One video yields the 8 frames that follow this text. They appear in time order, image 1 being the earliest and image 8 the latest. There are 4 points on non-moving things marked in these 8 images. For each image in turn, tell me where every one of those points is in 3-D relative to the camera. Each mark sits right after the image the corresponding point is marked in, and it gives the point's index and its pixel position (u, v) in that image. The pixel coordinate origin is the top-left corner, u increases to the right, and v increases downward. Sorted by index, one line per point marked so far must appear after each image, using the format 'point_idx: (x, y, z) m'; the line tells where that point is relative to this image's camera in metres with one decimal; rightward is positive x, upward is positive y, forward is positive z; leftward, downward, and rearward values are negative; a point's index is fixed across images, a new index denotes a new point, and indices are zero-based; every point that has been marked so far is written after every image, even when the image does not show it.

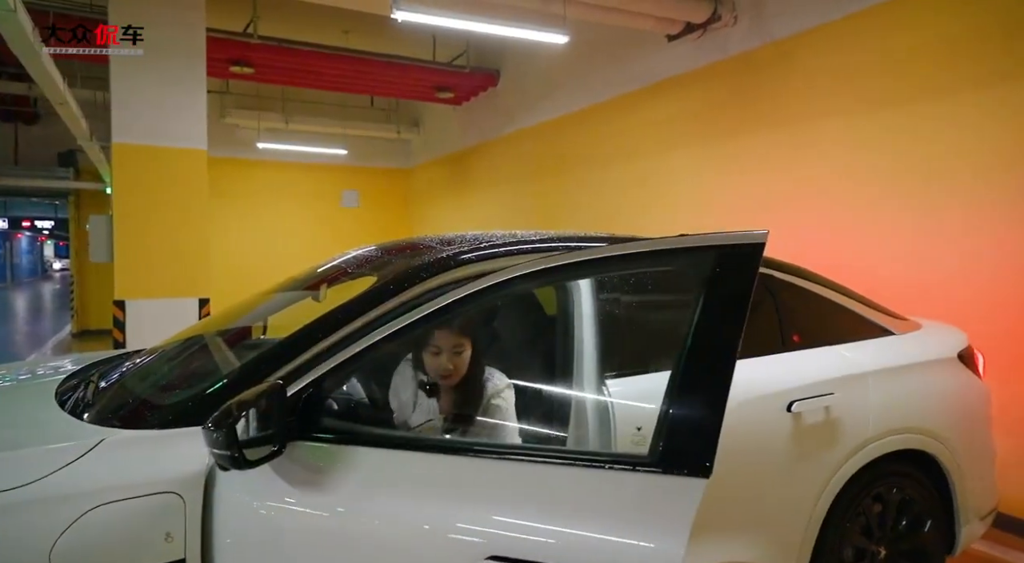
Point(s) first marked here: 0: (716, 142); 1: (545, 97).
0: (+1.5, +1.0, +5.0) m
1: (+0.3, +1.9, +7.2) m
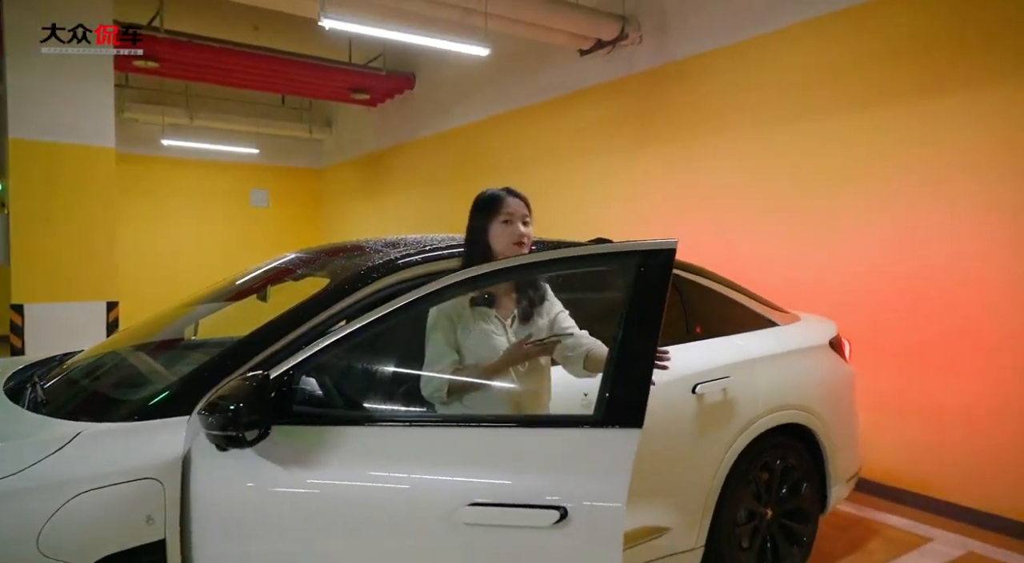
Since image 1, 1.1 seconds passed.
0: (+0.9, +1.0, +5.3) m
1: (-0.5, +1.9, +7.4) m
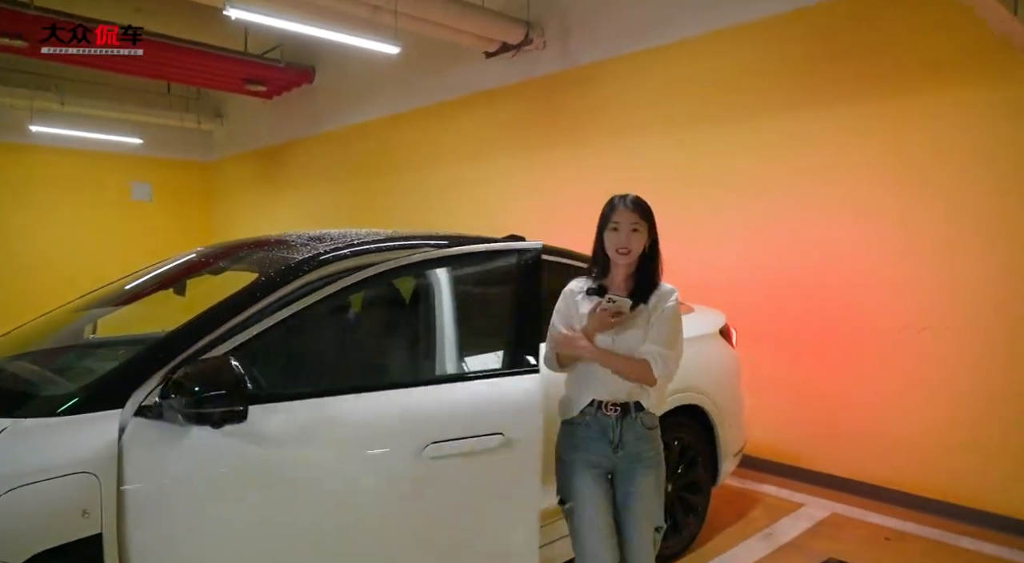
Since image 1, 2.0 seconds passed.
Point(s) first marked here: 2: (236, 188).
0: (+0.1, +1.0, +5.5) m
1: (-1.6, +1.9, +7.3) m
2: (-3.8, +1.3, +9.6) m
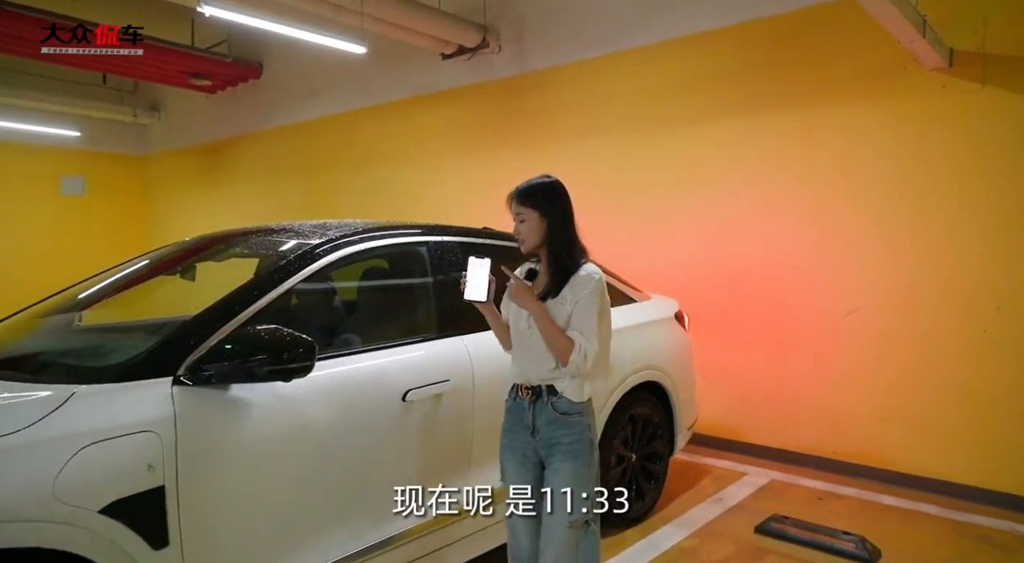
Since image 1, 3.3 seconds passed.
0: (-0.2, +1.1, +5.8) m
1: (-2.1, +2.0, +7.4) m
2: (-4.6, +1.3, +9.4) m
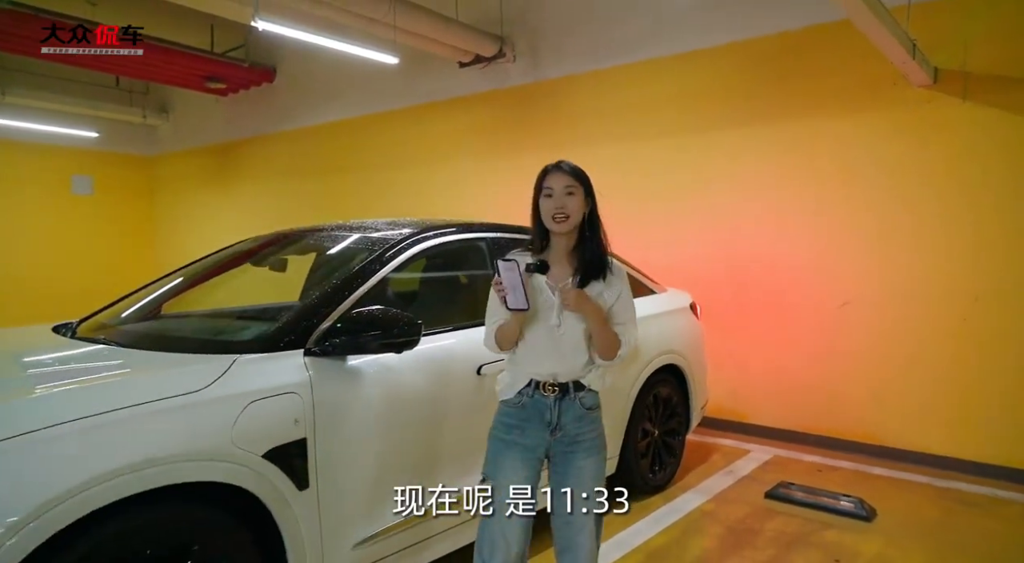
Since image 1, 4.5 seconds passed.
0: (-0.1, +1.1, +6.1) m
1: (-2.0, +2.0, +7.7) m
2: (-4.6, +1.4, +9.6) m
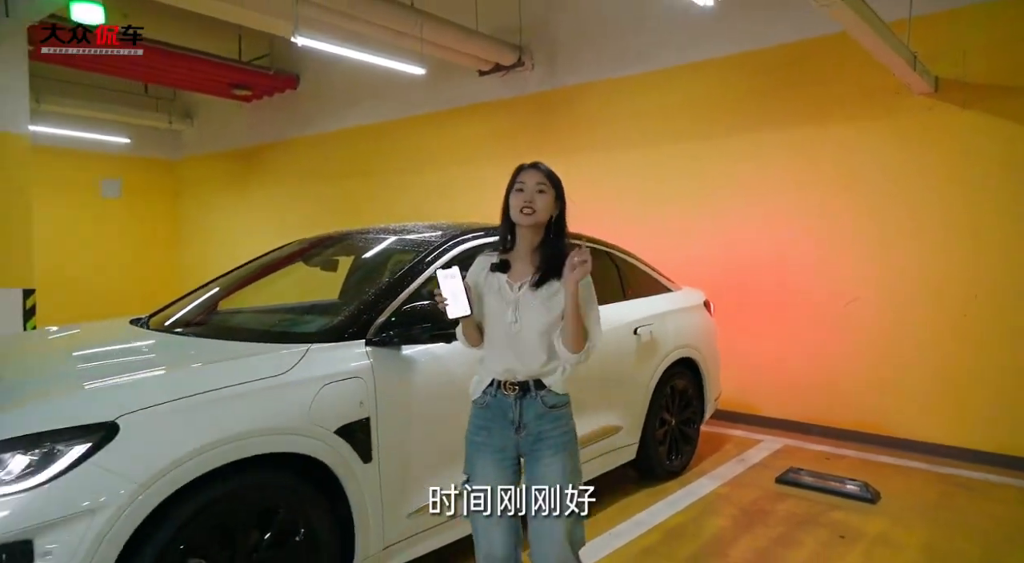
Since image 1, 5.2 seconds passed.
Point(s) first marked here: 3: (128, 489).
0: (+0.1, +1.1, +6.4) m
1: (-1.9, +2.0, +7.9) m
2: (-4.4, +1.4, +9.9) m
3: (-1.0, -0.5, +1.7) m
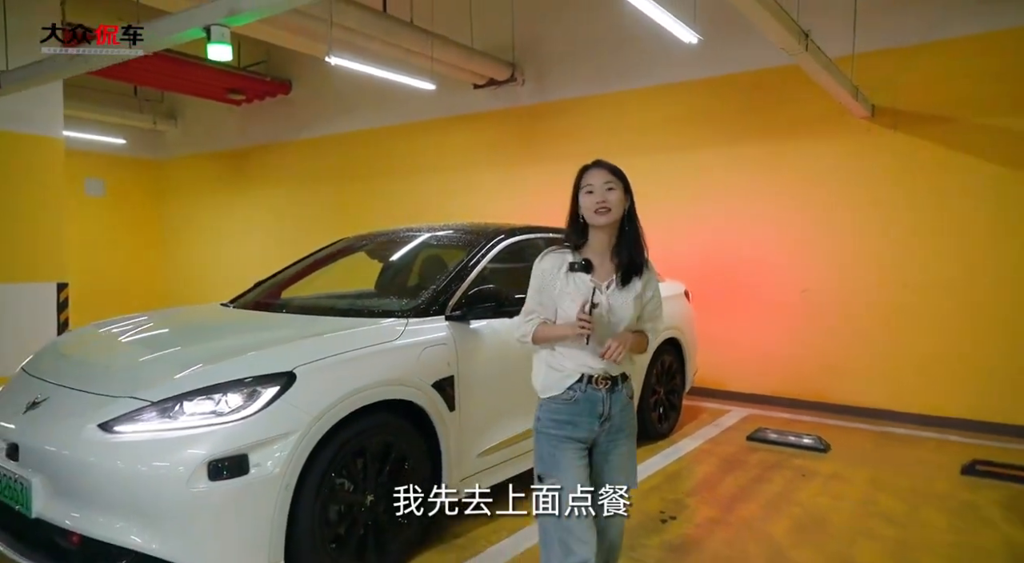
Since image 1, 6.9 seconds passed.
0: (0.0, +1.2, +7.0) m
1: (-2.1, +2.1, +8.4) m
2: (-4.7, +1.4, +10.2) m
3: (-0.7, -0.5, +2.3) m
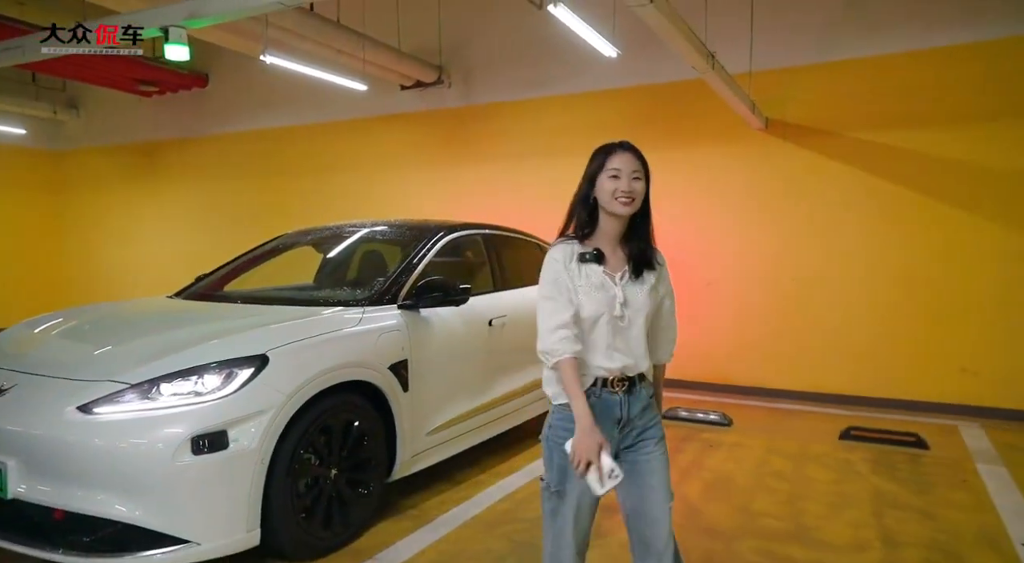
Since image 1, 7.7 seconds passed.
0: (-0.8, +1.2, +7.3) m
1: (-3.0, +2.1, +8.4) m
2: (-5.9, +1.5, +9.8) m
3: (-0.8, -0.4, +2.5) m
